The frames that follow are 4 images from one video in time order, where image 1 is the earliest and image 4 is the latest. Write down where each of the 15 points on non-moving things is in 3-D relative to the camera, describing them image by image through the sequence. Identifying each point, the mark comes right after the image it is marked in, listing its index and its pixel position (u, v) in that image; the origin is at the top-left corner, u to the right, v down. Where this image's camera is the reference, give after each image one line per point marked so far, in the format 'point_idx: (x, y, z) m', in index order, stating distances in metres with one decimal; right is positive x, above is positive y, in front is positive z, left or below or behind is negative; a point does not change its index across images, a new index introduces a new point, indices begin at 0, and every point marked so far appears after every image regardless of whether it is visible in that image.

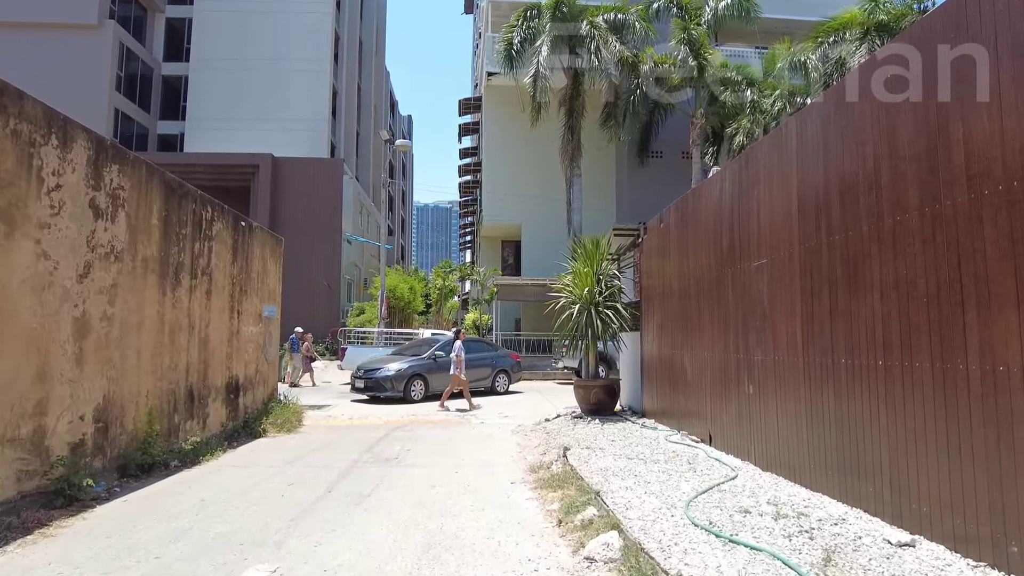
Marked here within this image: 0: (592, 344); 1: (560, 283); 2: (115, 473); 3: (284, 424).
0: (+1.3, -0.9, +11.2) m
1: (+0.9, +0.1, +11.8) m
2: (-4.1, -1.9, +6.9) m
3: (-3.9, -2.3, +11.2) m
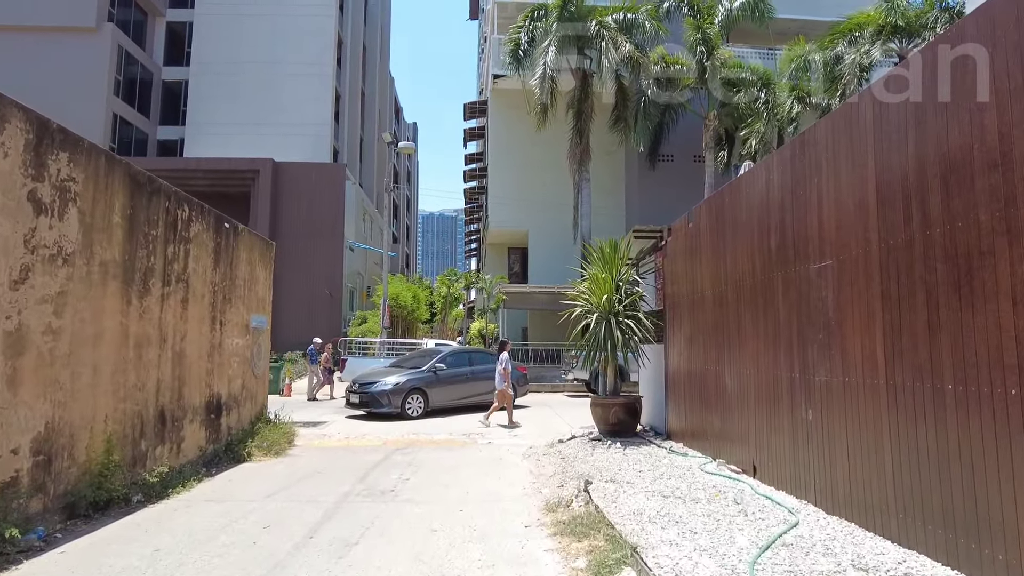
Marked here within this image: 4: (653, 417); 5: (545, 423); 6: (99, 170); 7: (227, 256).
0: (+1.5, -1.1, +10.1) m
1: (+1.0, 0.0, +10.8) m
2: (-4.0, -2.0, +5.9) m
3: (-3.7, -2.4, +10.2) m
4: (+2.3, -2.1, +10.8) m
5: (+0.7, -2.7, +13.3) m
6: (-4.0, +1.1, +6.6) m
7: (-4.3, +0.5, +9.9) m
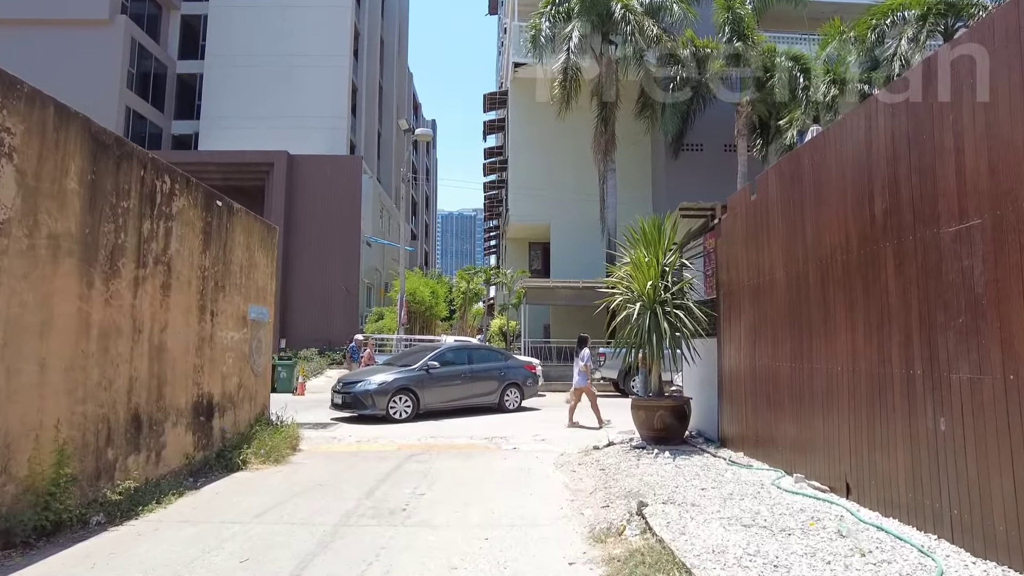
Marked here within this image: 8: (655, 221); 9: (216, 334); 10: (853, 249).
0: (+1.9, -0.9, +8.8) m
1: (+1.4, +0.2, +9.5) m
2: (-3.7, -1.8, +4.8) m
3: (-3.3, -2.2, +9.0) m
4: (+2.7, -1.9, +9.4) m
5: (+1.1, -2.5, +12.1) m
6: (-3.7, +1.3, +5.4) m
7: (-3.9, +0.7, +8.8) m
8: (+2.0, +0.9, +9.3) m
9: (-3.9, -0.6, +8.7) m
10: (+2.8, +0.3, +5.2) m
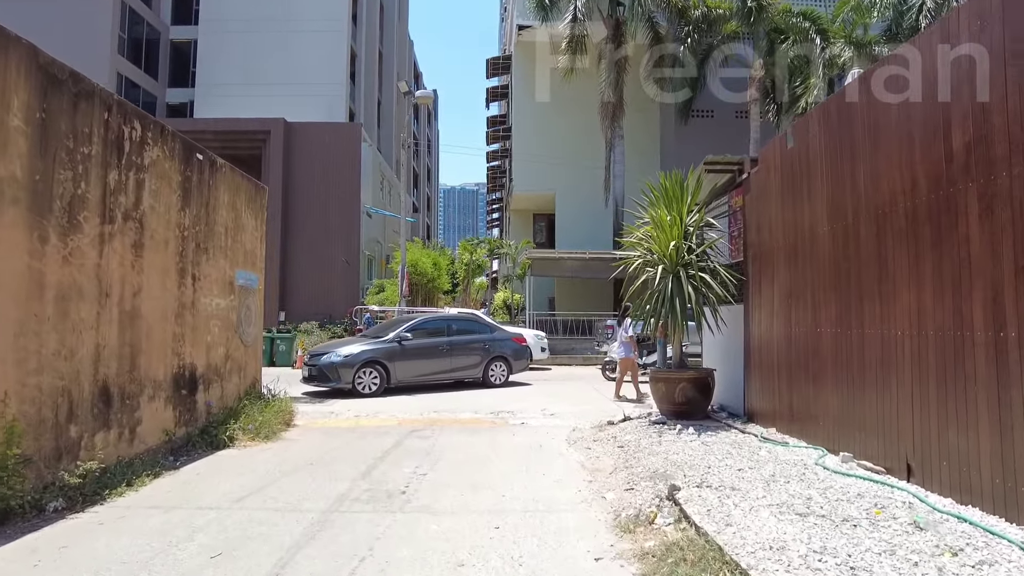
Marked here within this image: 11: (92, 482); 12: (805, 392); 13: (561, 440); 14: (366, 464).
0: (+2.0, -0.4, +8.1) m
1: (+1.6, +0.6, +8.8) m
2: (-3.6, -1.5, +4.1) m
3: (-3.2, -1.8, +8.4) m
4: (+2.8, -1.4, +8.8) m
5: (+1.3, -1.9, +11.4) m
6: (-3.7, +1.6, +4.6) m
7: (-3.7, +1.1, +8.0) m
8: (+2.1, +1.4, +8.6) m
9: (-3.8, -0.1, +8.0) m
10: (+2.9, +0.6, +4.5) m
11: (-3.4, -1.6, +5.5) m
12: (+2.9, -1.1, +6.8) m
13: (+0.6, -1.8, +8.1) m
14: (-1.5, -1.8, +6.8) m
